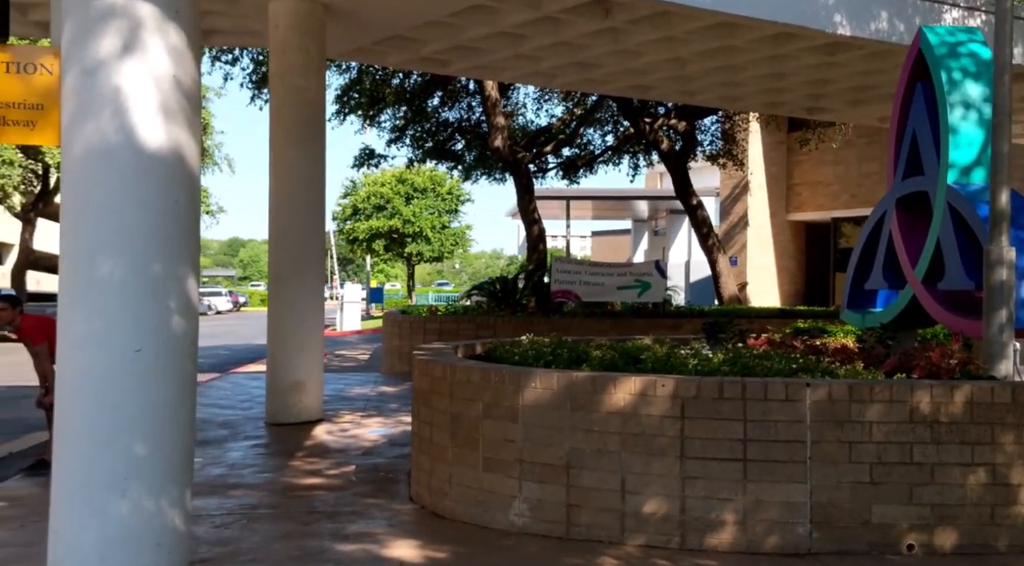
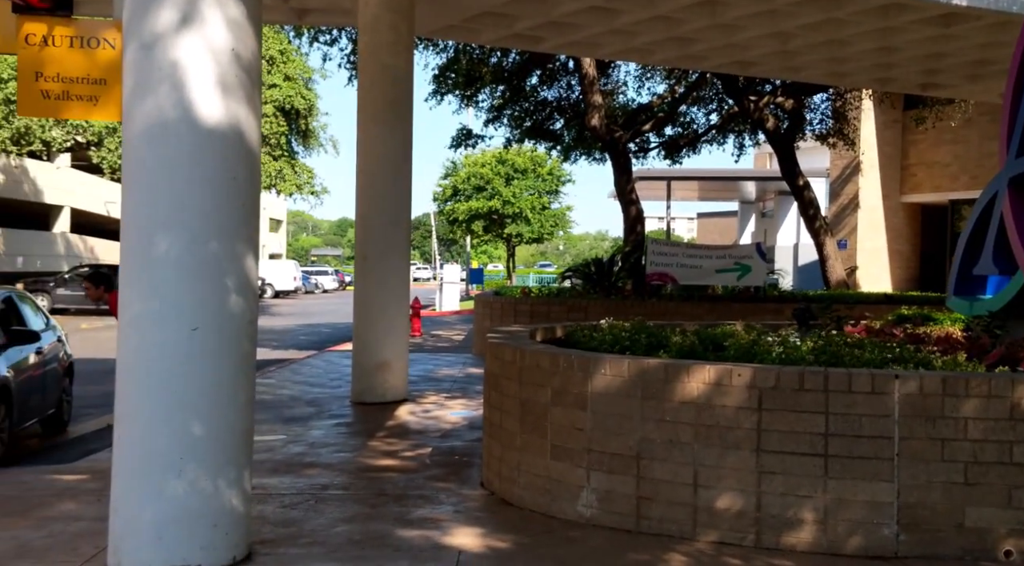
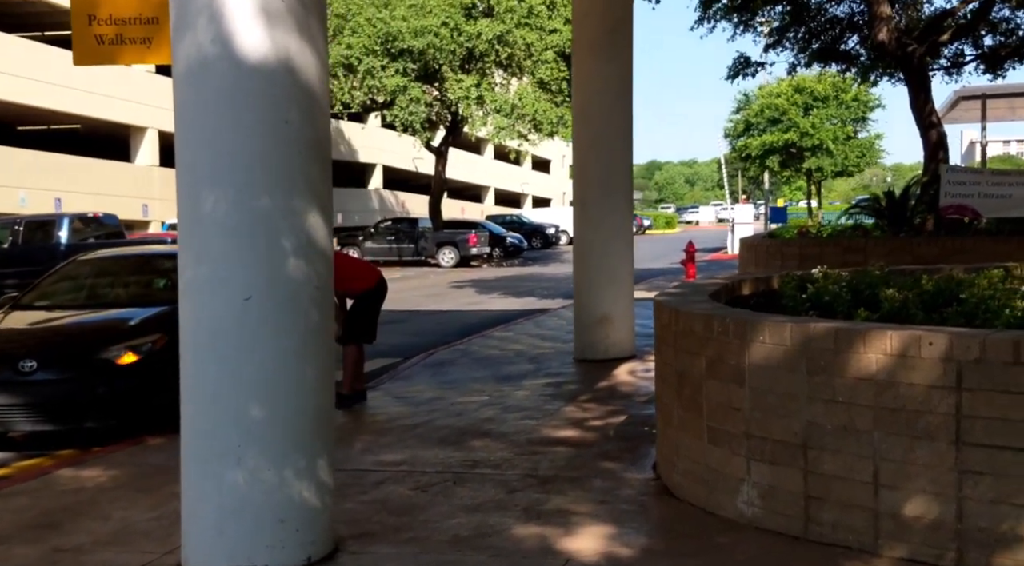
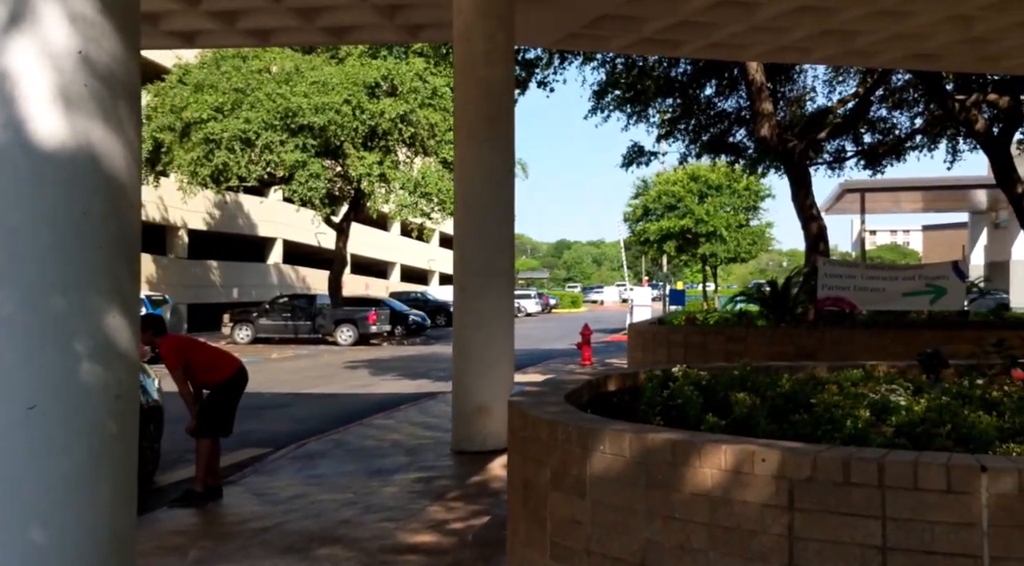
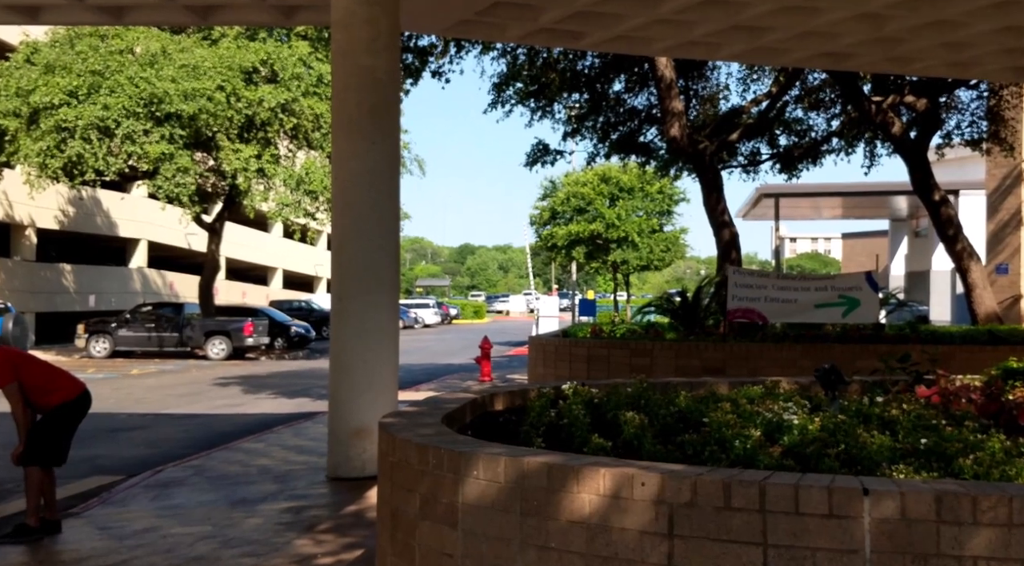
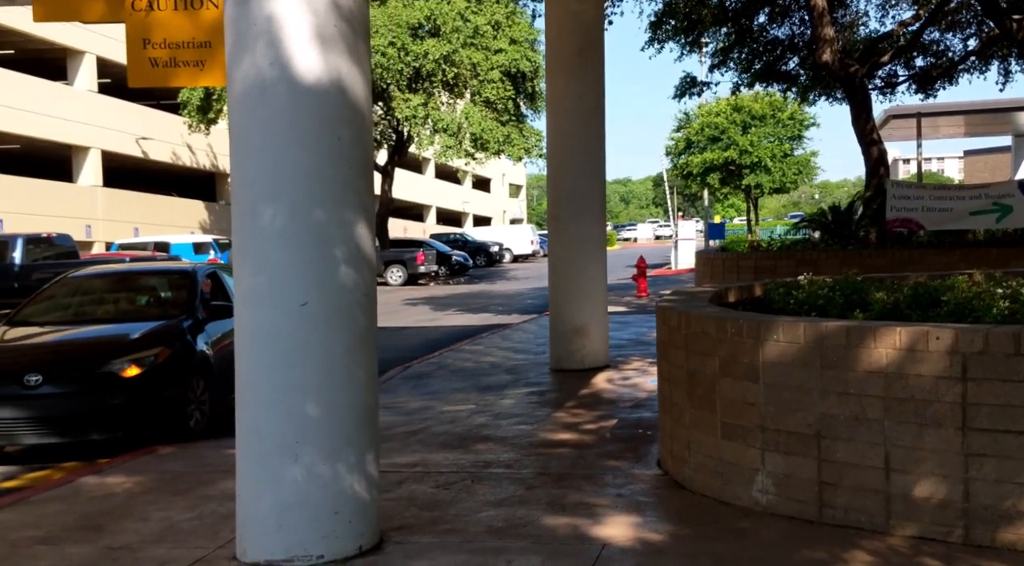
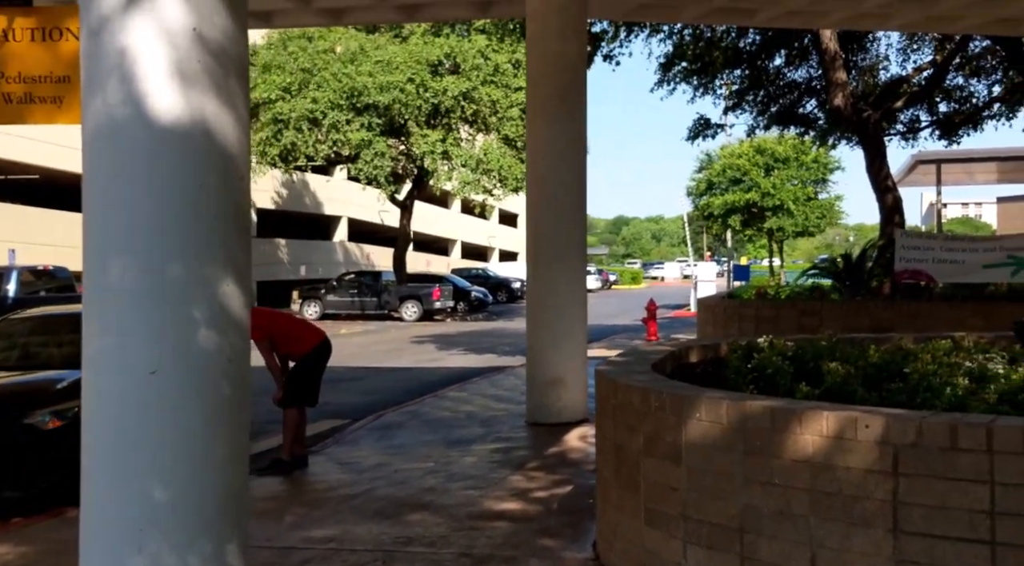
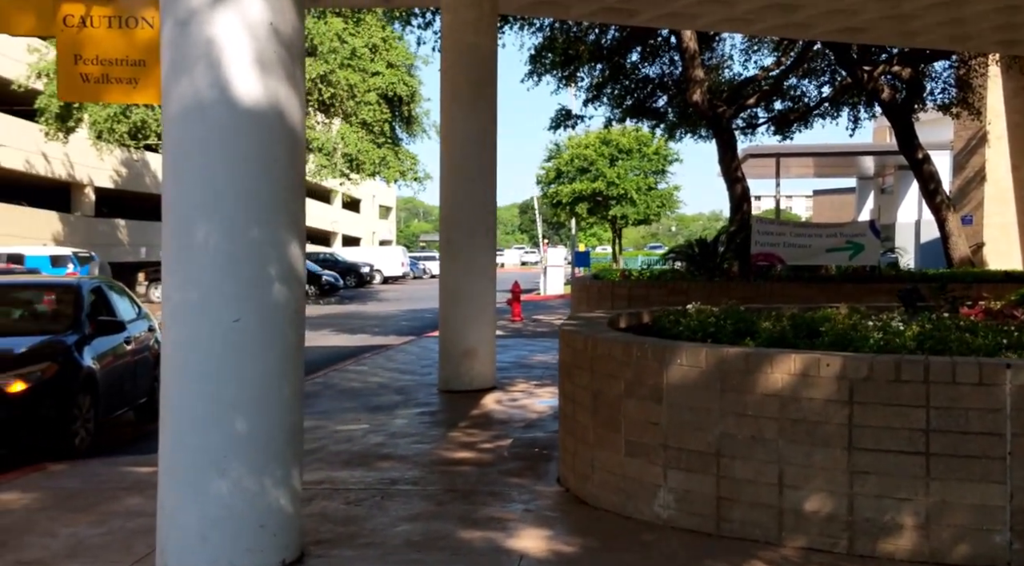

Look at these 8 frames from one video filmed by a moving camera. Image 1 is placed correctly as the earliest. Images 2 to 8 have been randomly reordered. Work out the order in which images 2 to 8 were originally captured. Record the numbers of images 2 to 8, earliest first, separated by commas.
2, 8, 6, 3, 7, 4, 5
